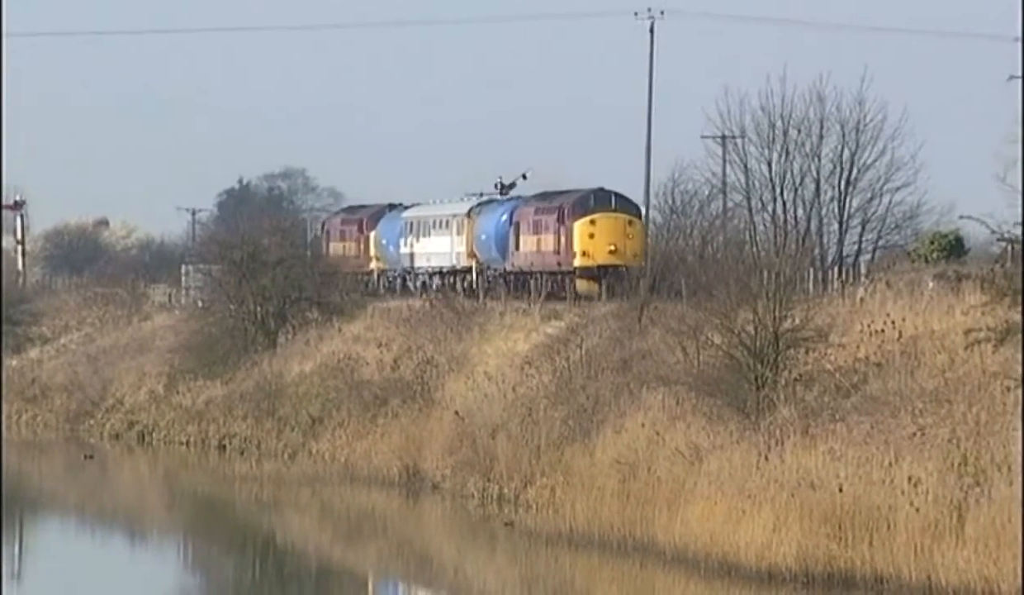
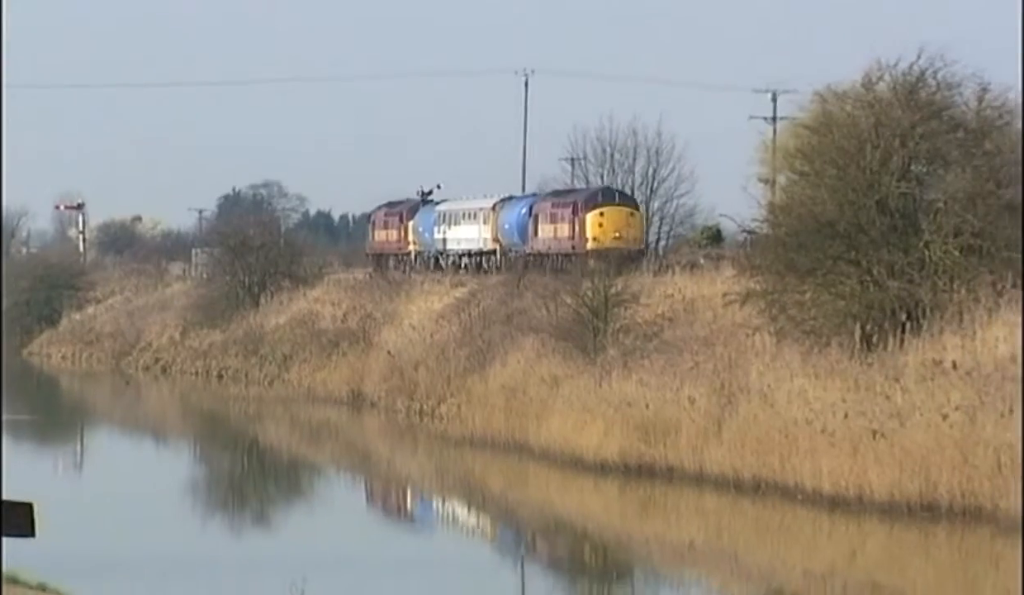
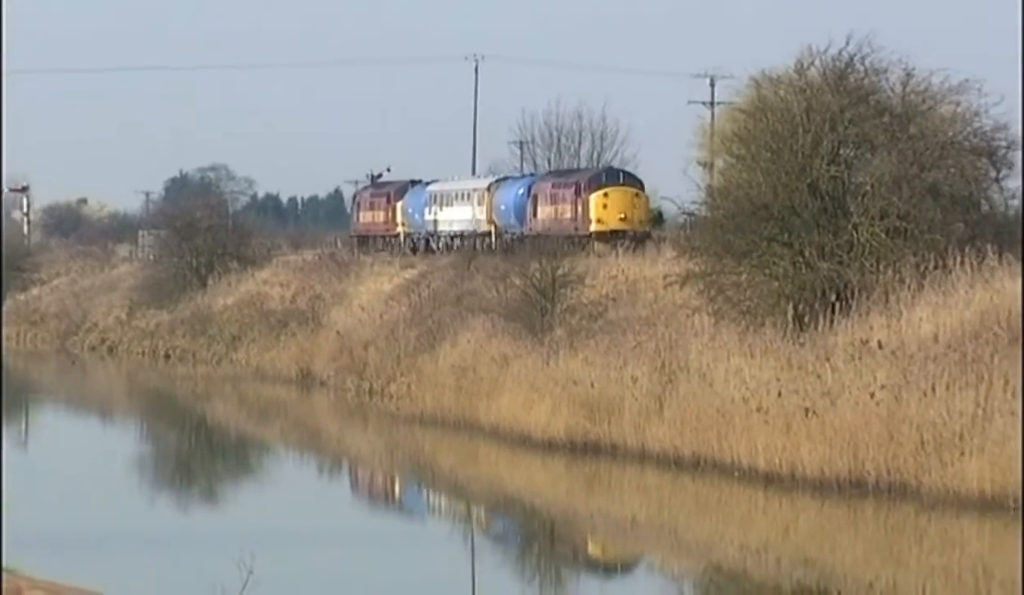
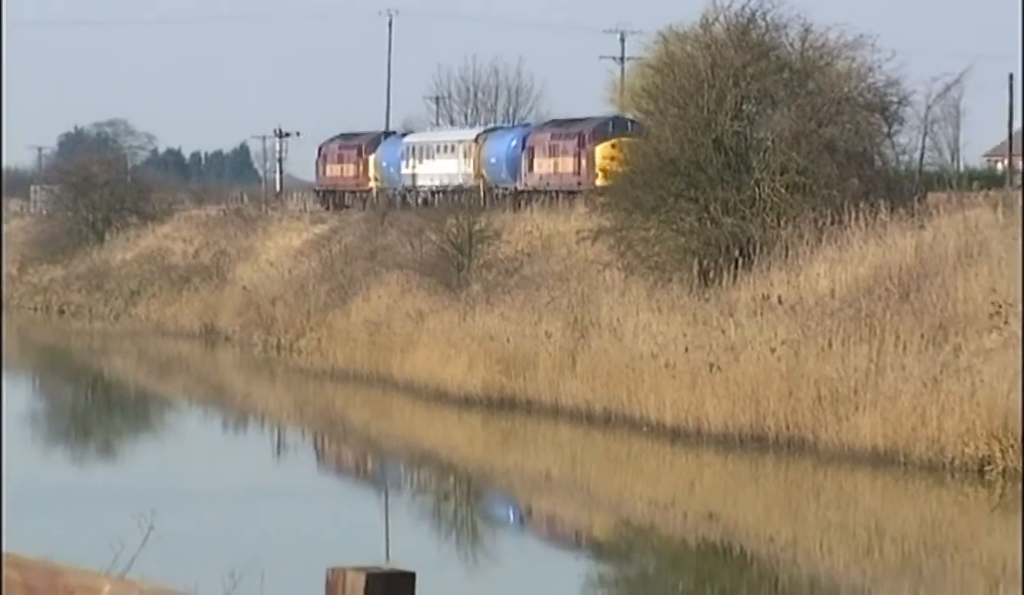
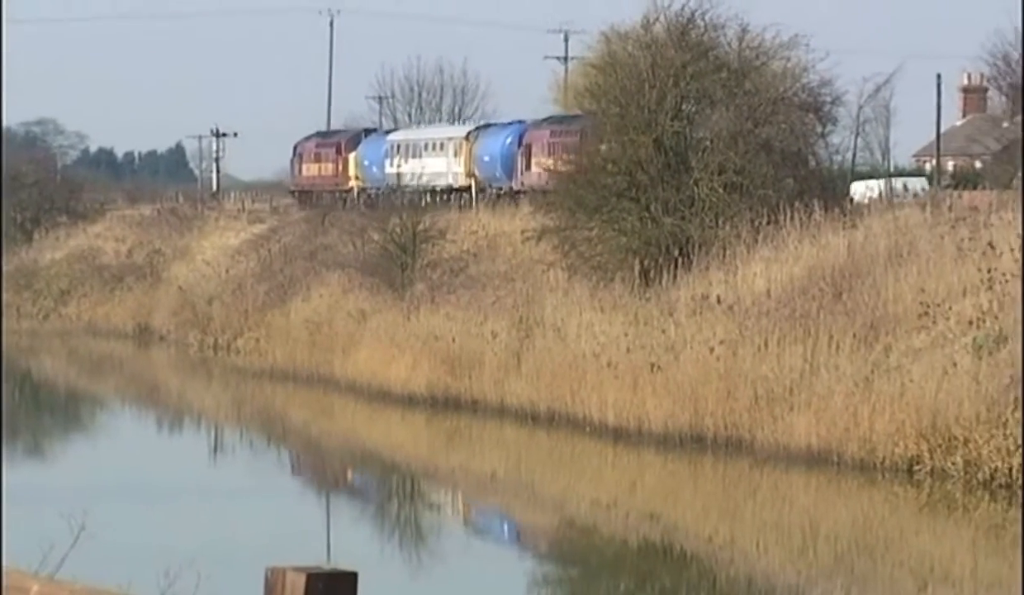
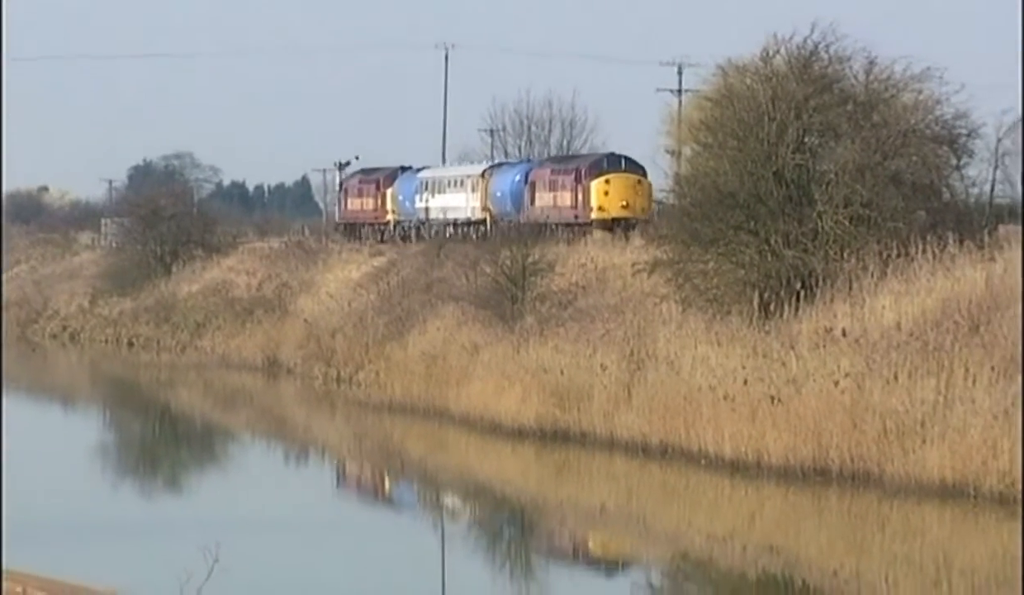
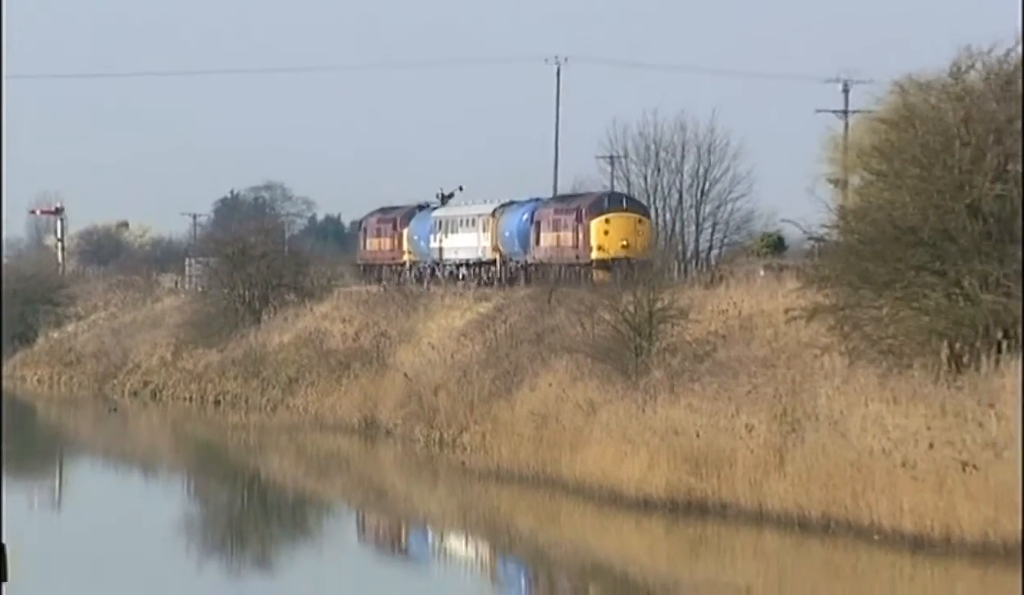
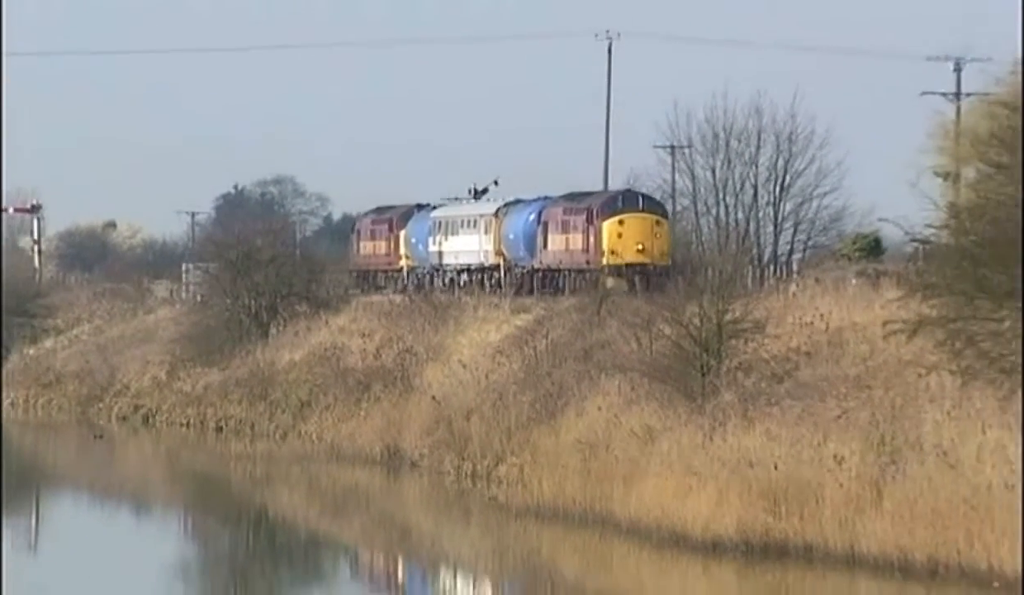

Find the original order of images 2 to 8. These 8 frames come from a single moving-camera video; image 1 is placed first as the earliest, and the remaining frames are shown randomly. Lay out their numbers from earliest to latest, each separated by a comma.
8, 7, 2, 3, 6, 4, 5
